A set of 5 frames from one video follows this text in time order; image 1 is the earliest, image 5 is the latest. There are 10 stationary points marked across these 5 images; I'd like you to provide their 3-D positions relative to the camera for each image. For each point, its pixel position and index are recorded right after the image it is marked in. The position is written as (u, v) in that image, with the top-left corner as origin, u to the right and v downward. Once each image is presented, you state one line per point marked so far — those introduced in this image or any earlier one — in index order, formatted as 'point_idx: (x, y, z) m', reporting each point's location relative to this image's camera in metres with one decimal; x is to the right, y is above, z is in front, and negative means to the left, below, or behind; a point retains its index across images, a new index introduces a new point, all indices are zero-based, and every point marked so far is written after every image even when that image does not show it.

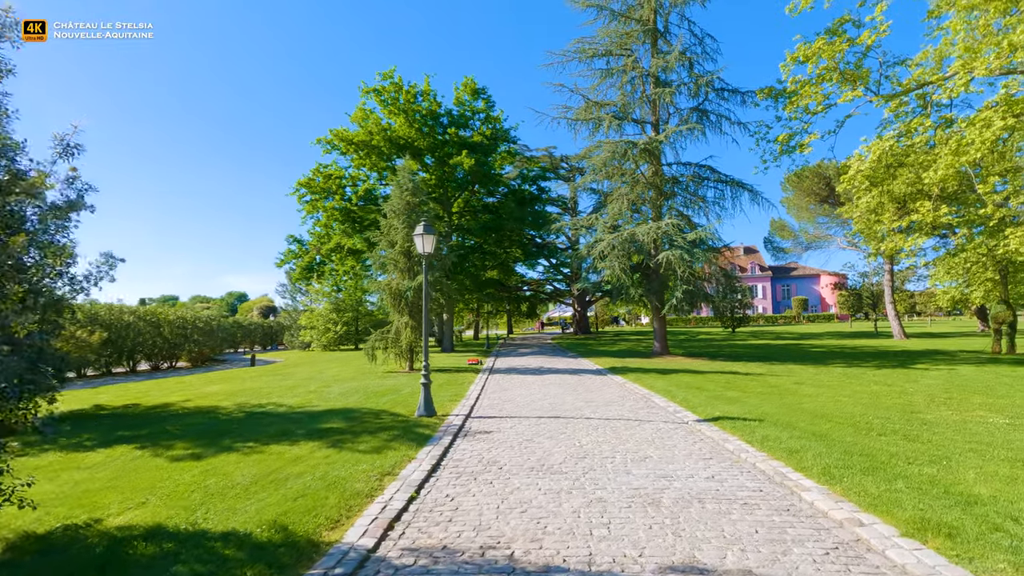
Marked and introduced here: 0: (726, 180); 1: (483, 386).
0: (+7.8, +4.0, +19.4) m
1: (-0.6, -2.1, +11.3) m
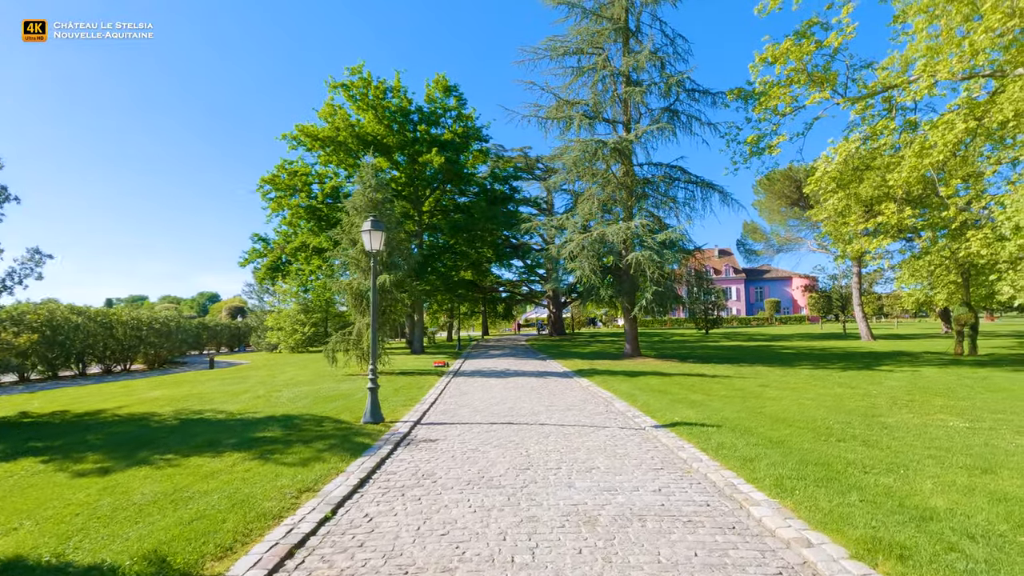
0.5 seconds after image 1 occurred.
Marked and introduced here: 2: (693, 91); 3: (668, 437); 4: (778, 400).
0: (+6.7, +3.9, +19.3) m
1: (-1.4, -2.1, +10.9) m
2: (+6.5, +7.1, +19.0) m
3: (+1.8, -1.7, +6.0) m
4: (+4.6, -2.0, +9.3) m
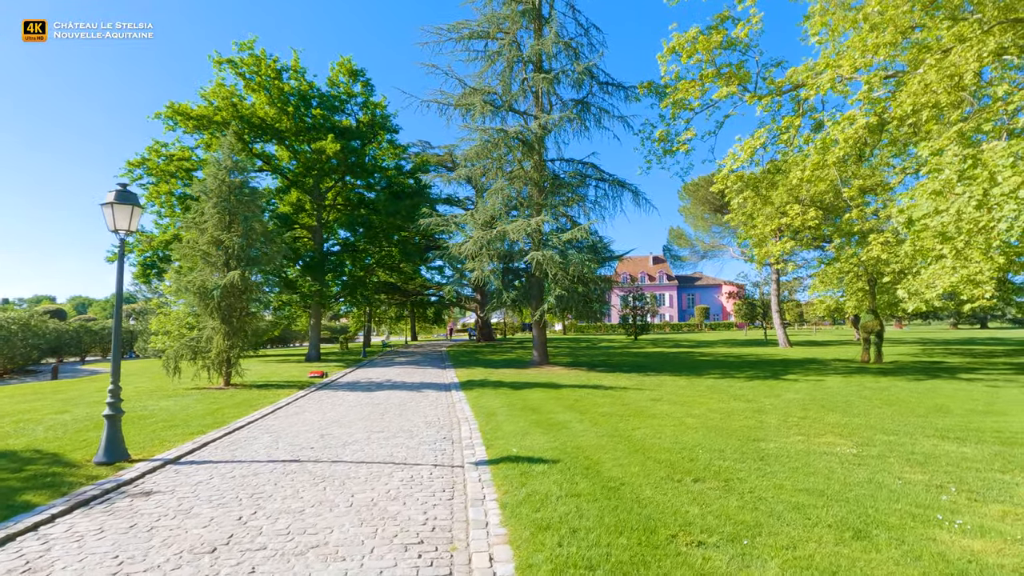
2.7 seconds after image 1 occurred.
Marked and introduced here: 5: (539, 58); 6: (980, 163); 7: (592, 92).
0: (+3.3, +3.8, +18.3) m
1: (-4.0, -2.1, +9.1) m
2: (+3.2, +7.0, +18.0) m
3: (-0.3, -1.7, +4.5) m
4: (+2.2, -2.0, +8.0) m
5: (+0.9, +7.6, +17.6) m
6: (+6.6, +1.8, +7.5) m
7: (+2.7, +6.6, +18.0) m
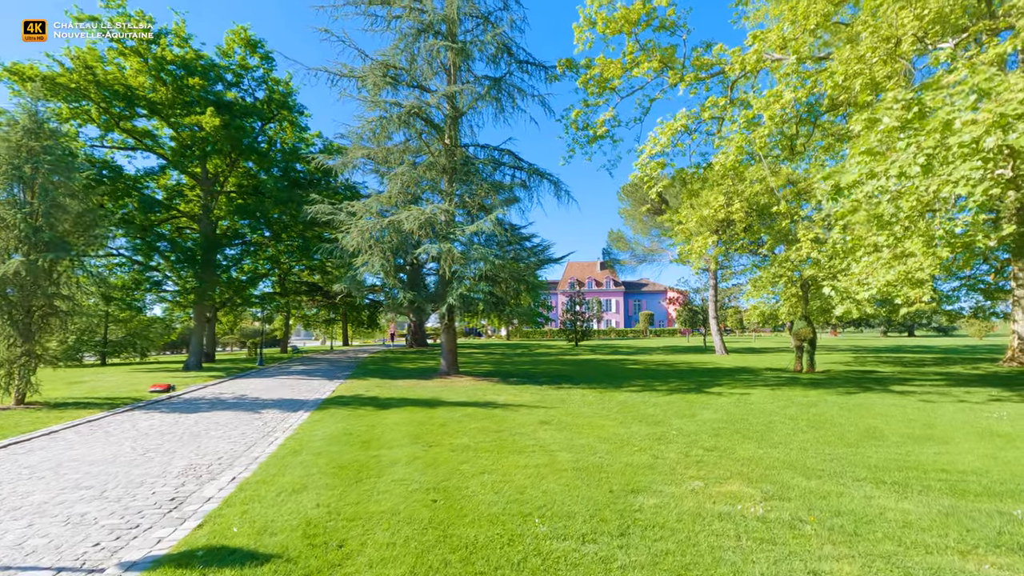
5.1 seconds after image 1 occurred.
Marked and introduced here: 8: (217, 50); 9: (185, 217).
0: (+0.4, +3.8, +16.4) m
1: (-6.1, -1.9, +6.6) m
2: (+0.4, +6.9, +16.2) m
3: (-2.1, -1.5, +2.4) m
4: (+0.1, -1.9, +6.0) m
5: (-1.9, +7.6, +15.6) m
6: (+4.6, +1.8, +5.9) m
7: (-0.1, +6.6, +16.1) m
8: (-11.0, +8.9, +19.7) m
9: (-12.2, +2.6, +19.8) m
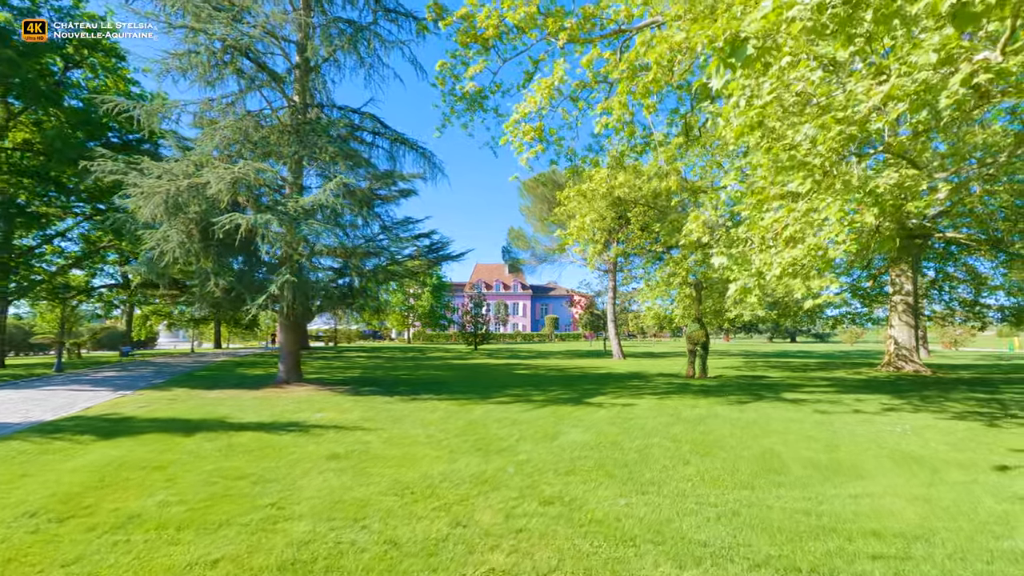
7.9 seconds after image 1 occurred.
0: (-3.1, +4.0, +13.8) m
1: (-8.2, -1.5, +3.0) m
2: (-3.1, +7.2, +13.6) m
3: (-3.5, -1.2, -0.6) m
4: (-1.9, -1.6, +3.4) m
5: (-5.2, +7.9, +12.6) m
6: (+2.6, +2.0, +4.1) m
7: (-3.6, +6.9, +13.5) m
8: (-14.8, +9.3, +15.3) m
9: (-16.2, +3.1, +15.1) m
